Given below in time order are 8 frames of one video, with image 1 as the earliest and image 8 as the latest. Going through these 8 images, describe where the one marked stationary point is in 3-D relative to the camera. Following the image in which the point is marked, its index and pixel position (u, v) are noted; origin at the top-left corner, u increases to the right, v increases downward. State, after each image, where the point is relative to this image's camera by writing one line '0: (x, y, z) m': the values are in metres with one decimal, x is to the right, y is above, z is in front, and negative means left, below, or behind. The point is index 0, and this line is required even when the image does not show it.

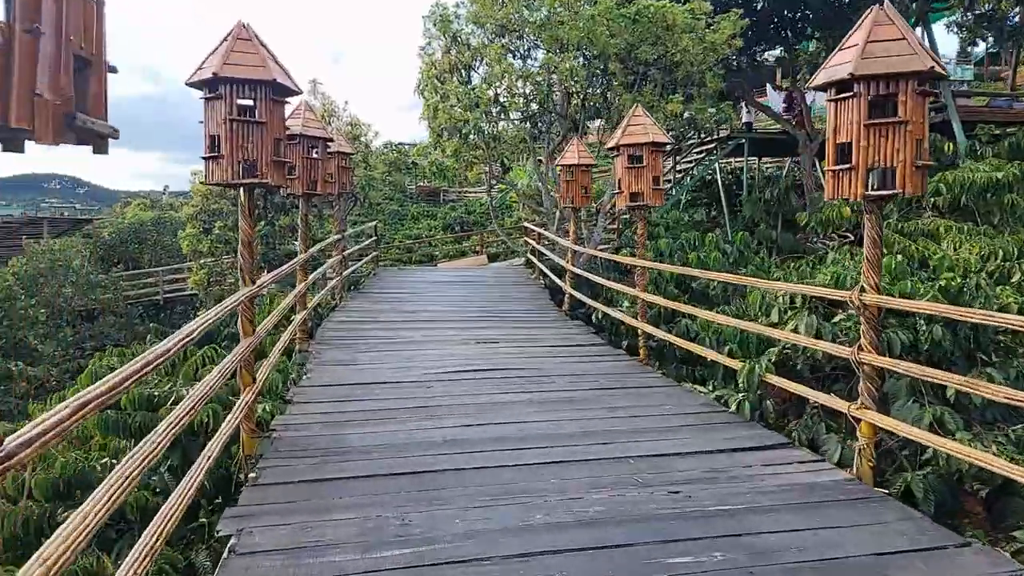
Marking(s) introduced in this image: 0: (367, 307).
0: (-1.5, -0.2, +7.2) m
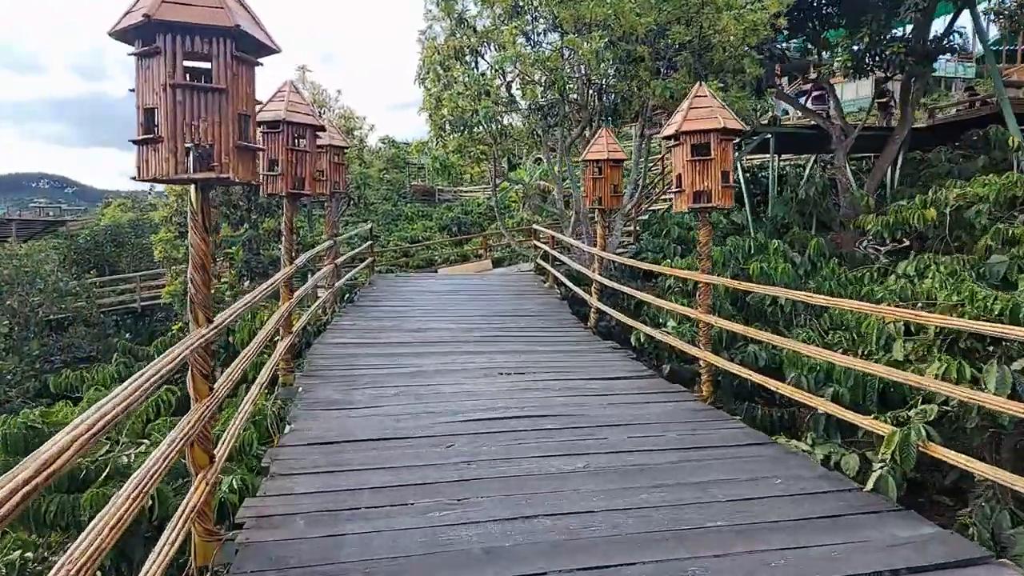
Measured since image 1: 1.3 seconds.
0: (-1.4, -0.3, +6.3) m
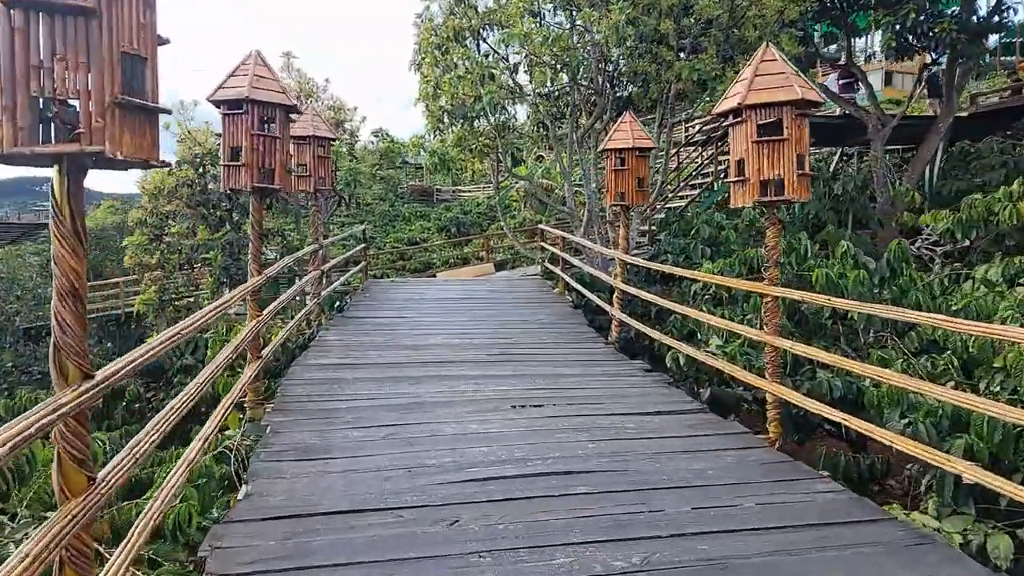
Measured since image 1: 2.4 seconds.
0: (-1.3, -0.4, +5.5) m
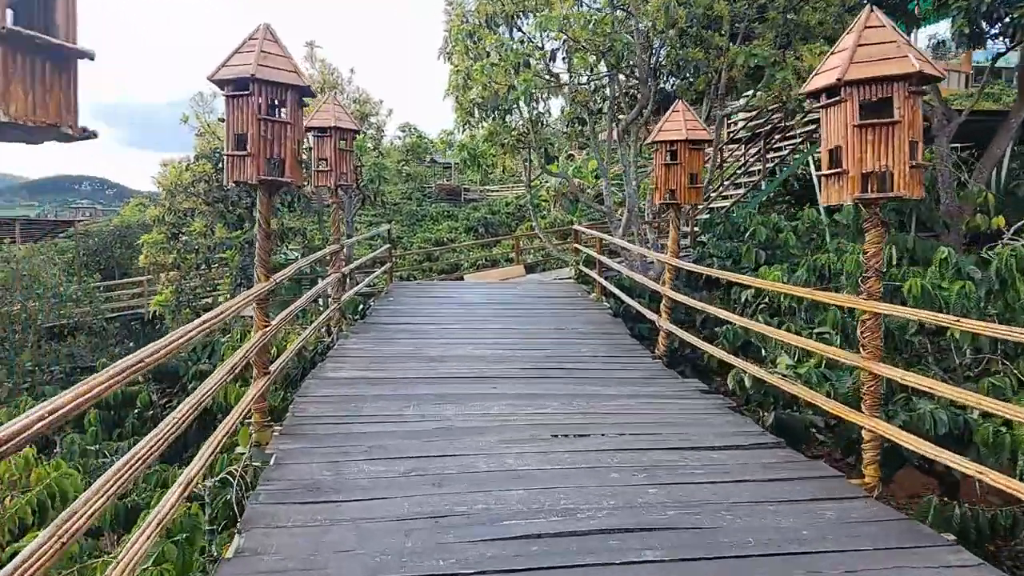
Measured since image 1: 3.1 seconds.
0: (-1.0, -0.4, +5.0) m
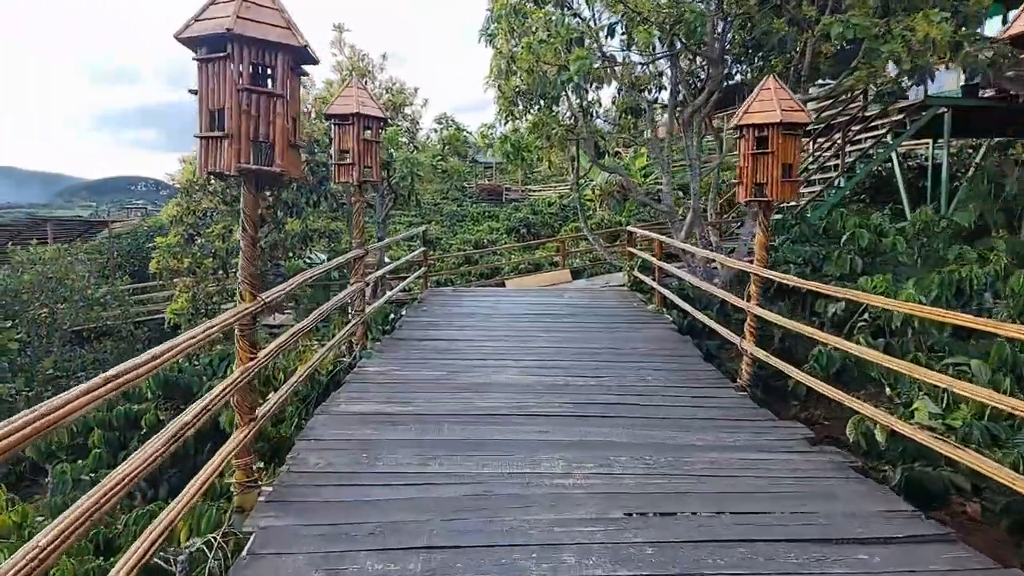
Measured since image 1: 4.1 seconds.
0: (-0.7, -0.5, +4.3) m
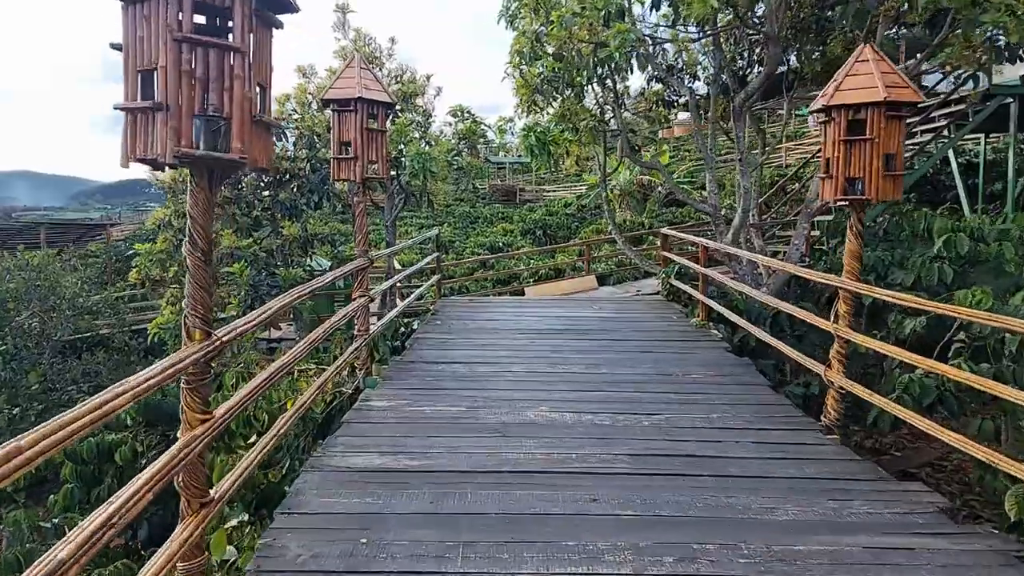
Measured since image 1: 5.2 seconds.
0: (-0.5, -0.6, +3.6) m
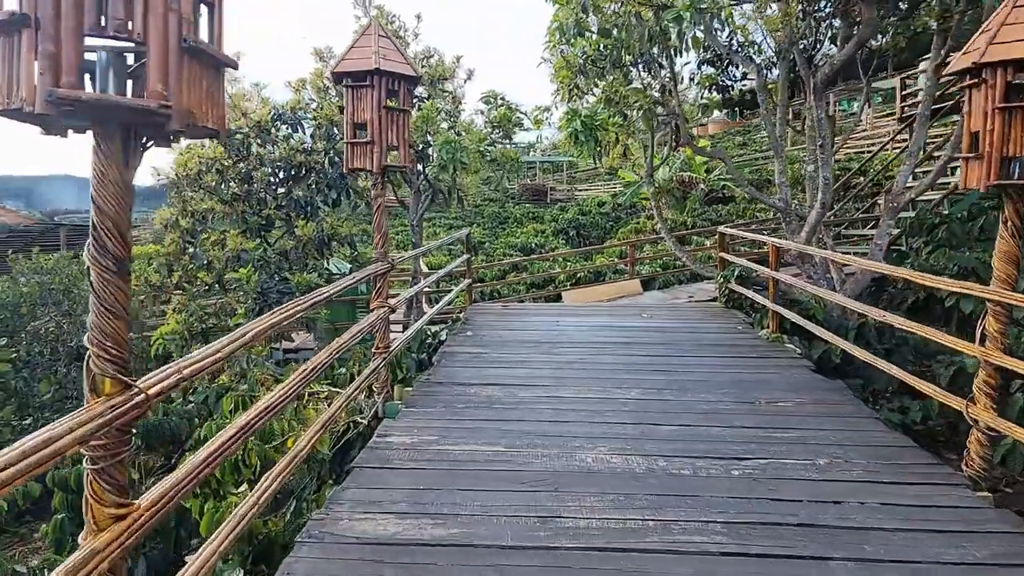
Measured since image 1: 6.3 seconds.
0: (-0.3, -0.6, +2.9) m
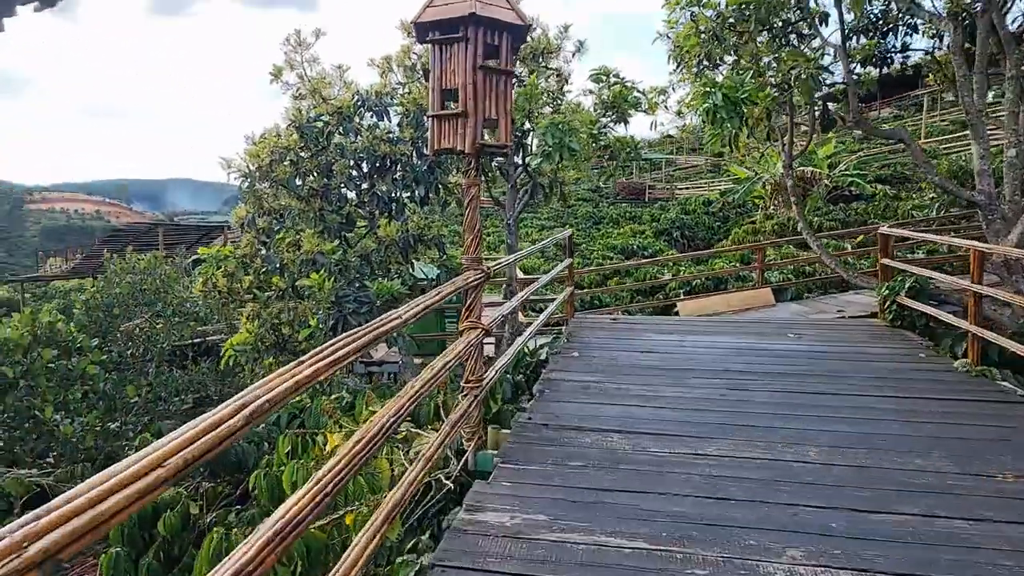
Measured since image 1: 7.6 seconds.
0: (+0.1, -0.7, +2.1) m
